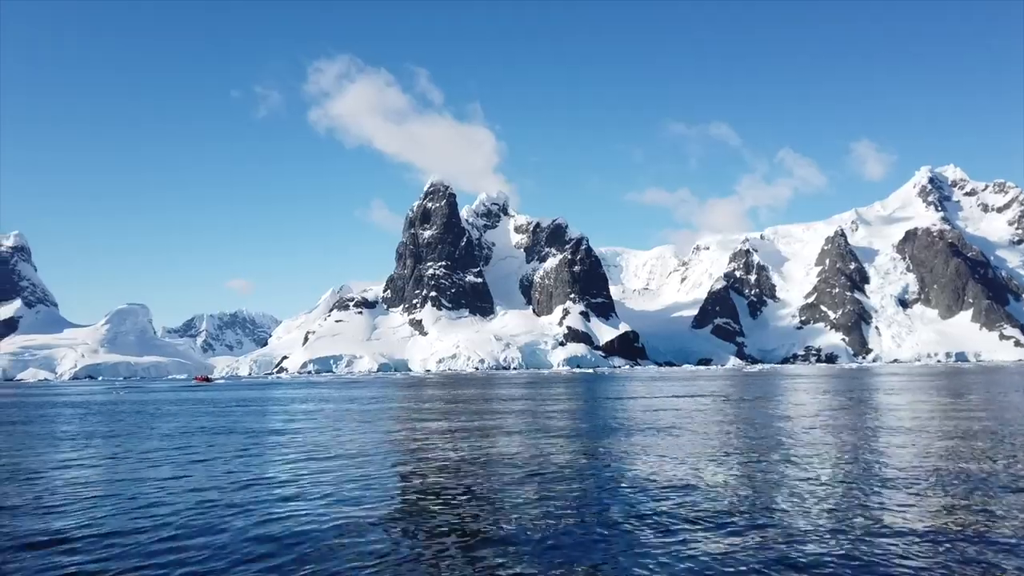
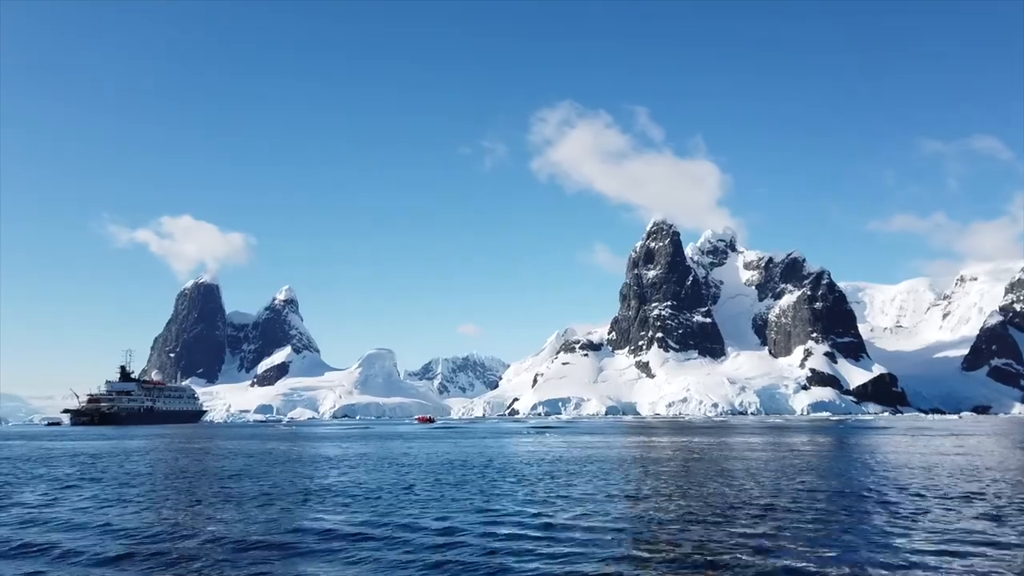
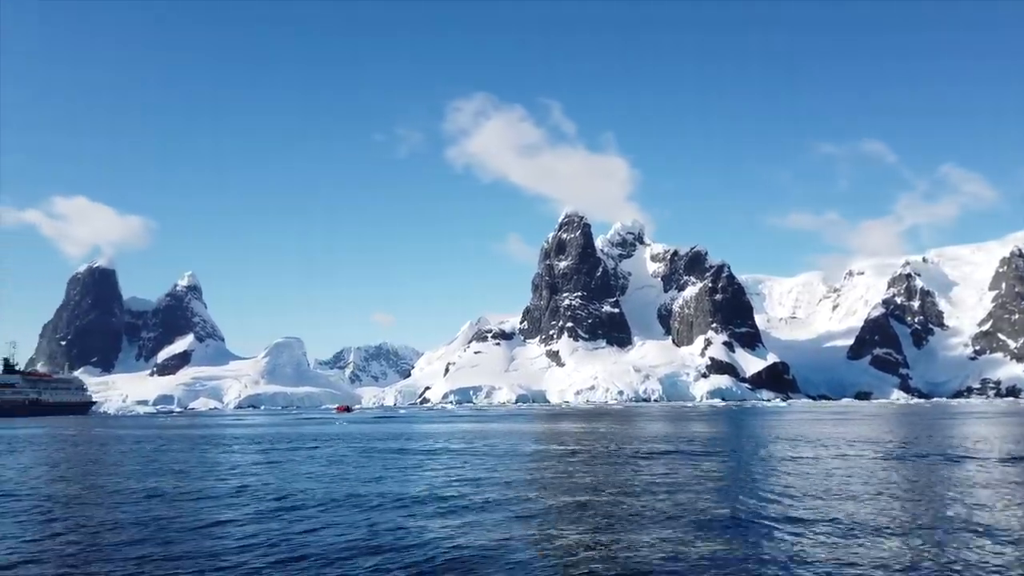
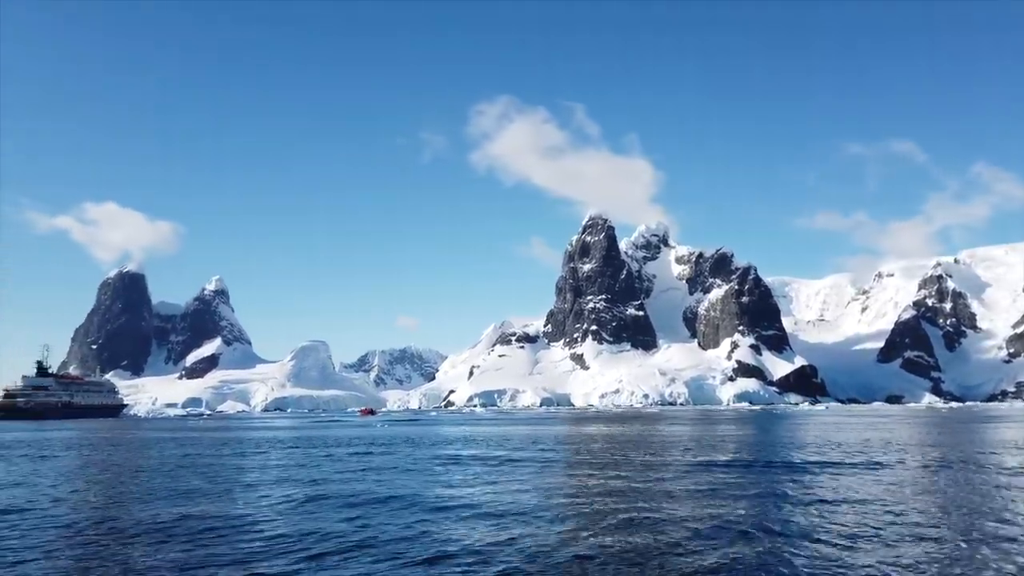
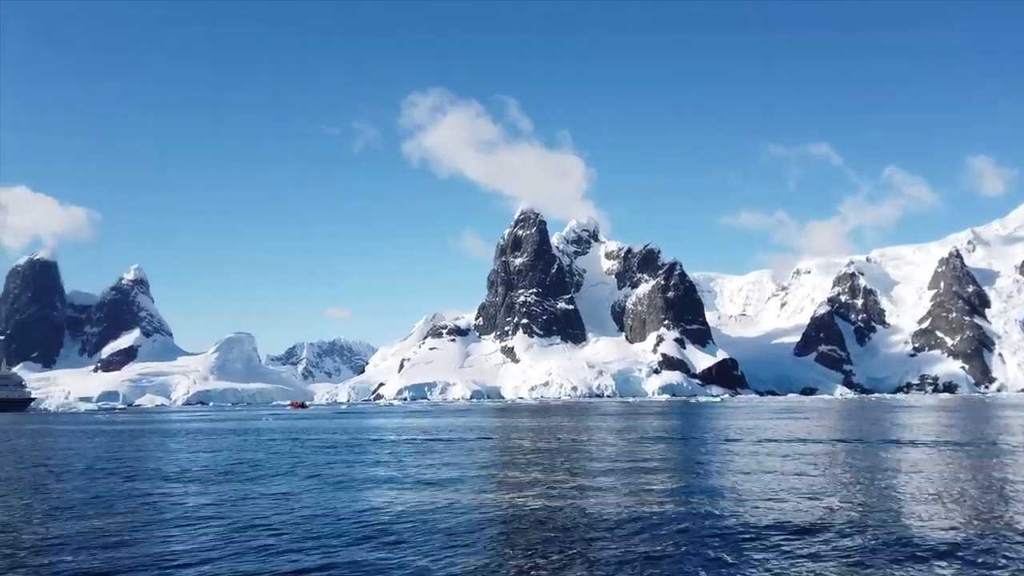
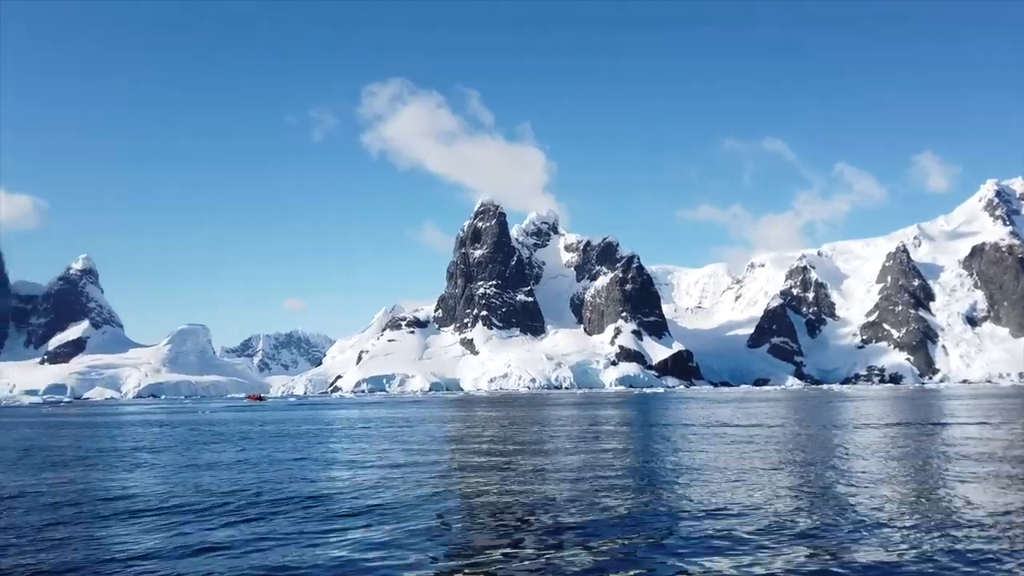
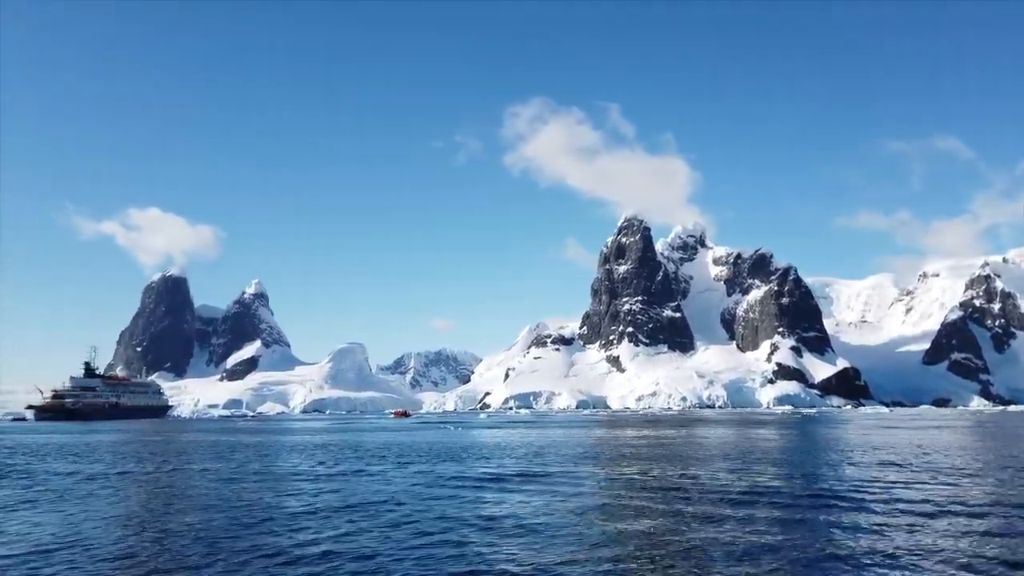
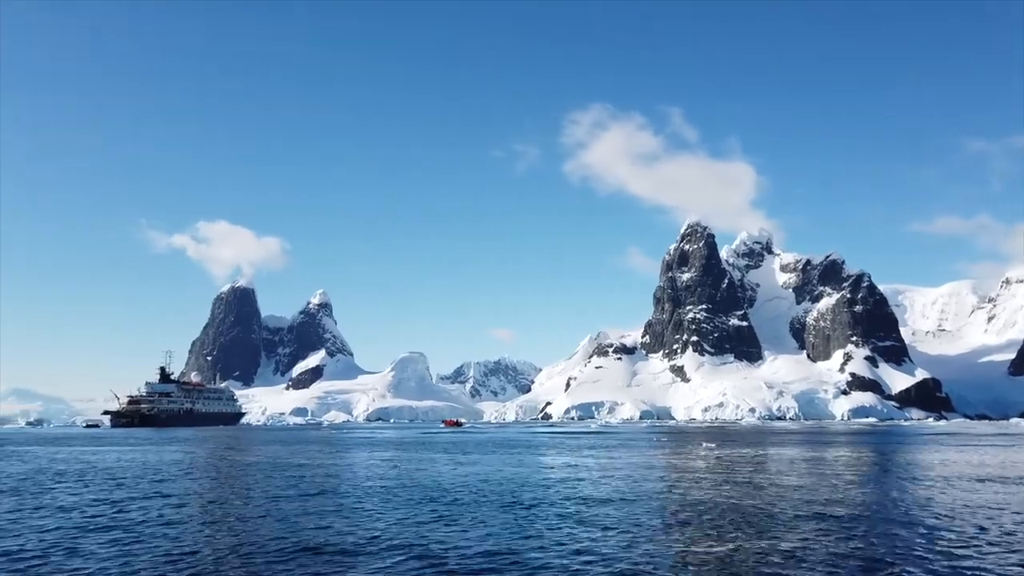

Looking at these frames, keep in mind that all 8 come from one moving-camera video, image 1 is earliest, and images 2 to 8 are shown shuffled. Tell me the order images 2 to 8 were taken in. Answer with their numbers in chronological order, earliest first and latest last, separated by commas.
6, 5, 3, 4, 7, 2, 8
